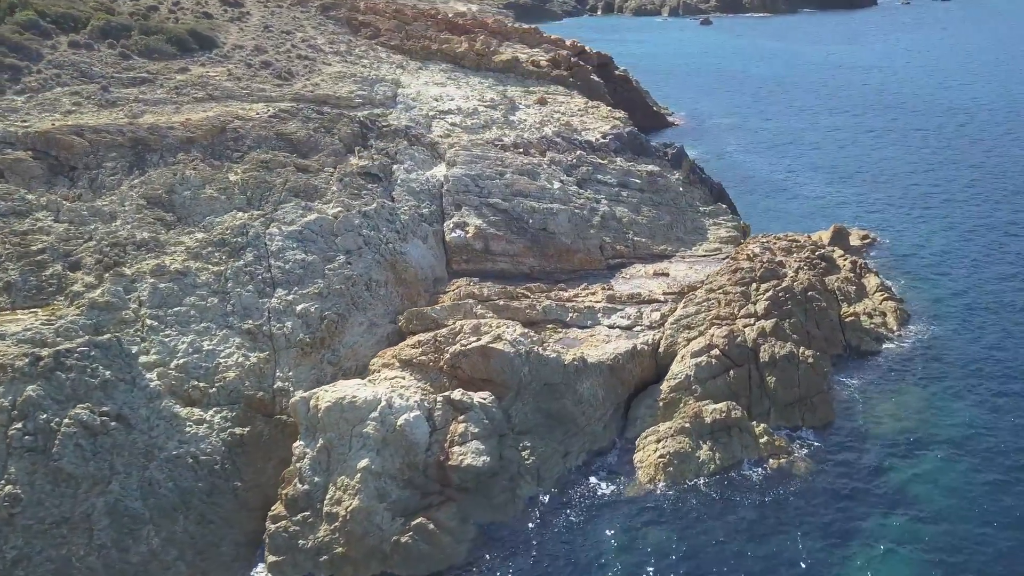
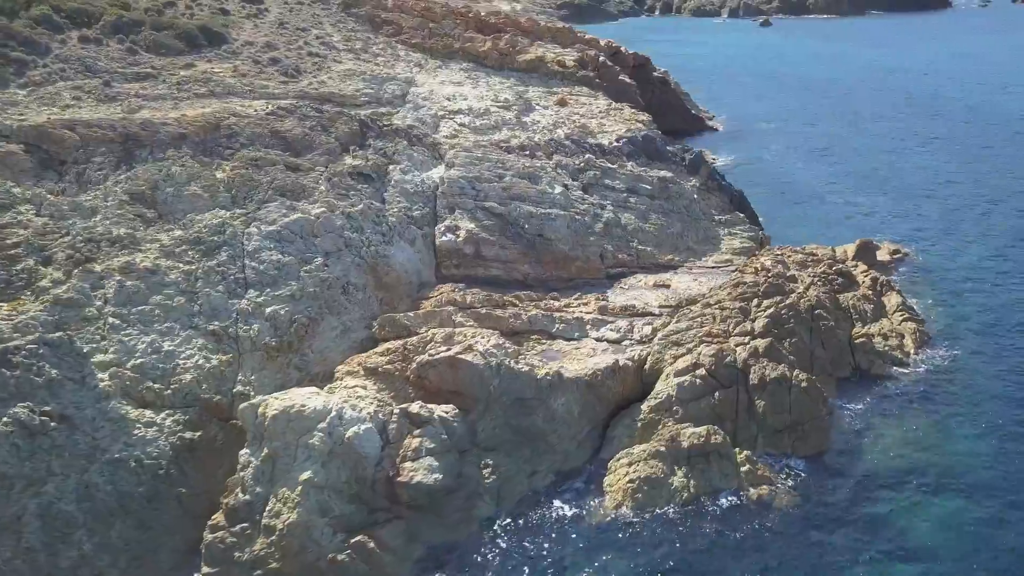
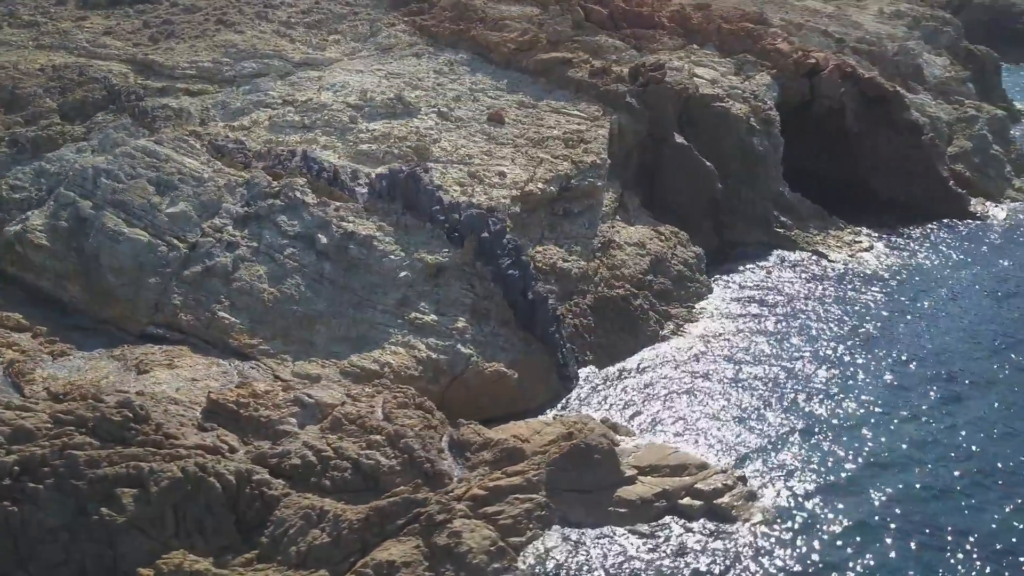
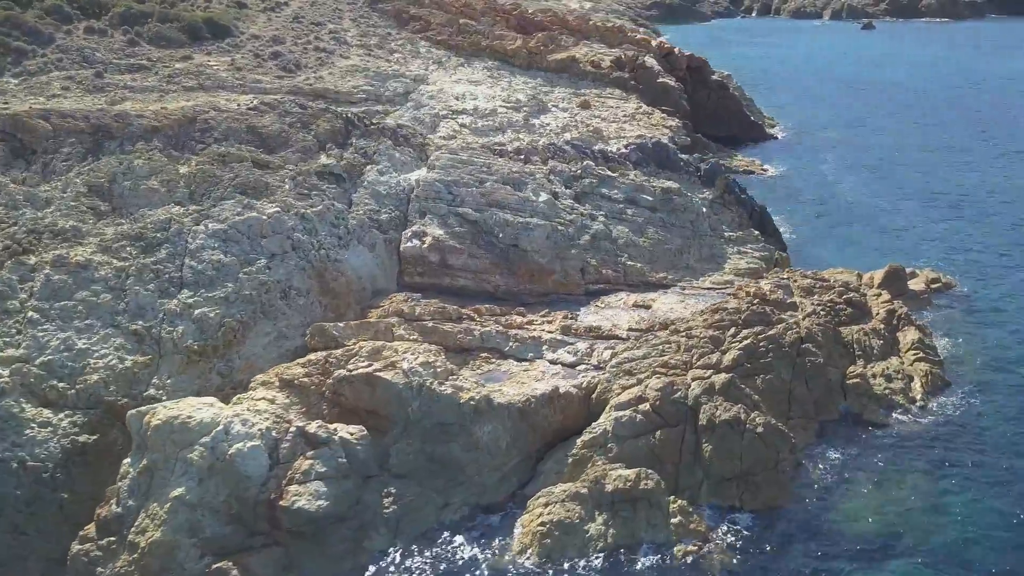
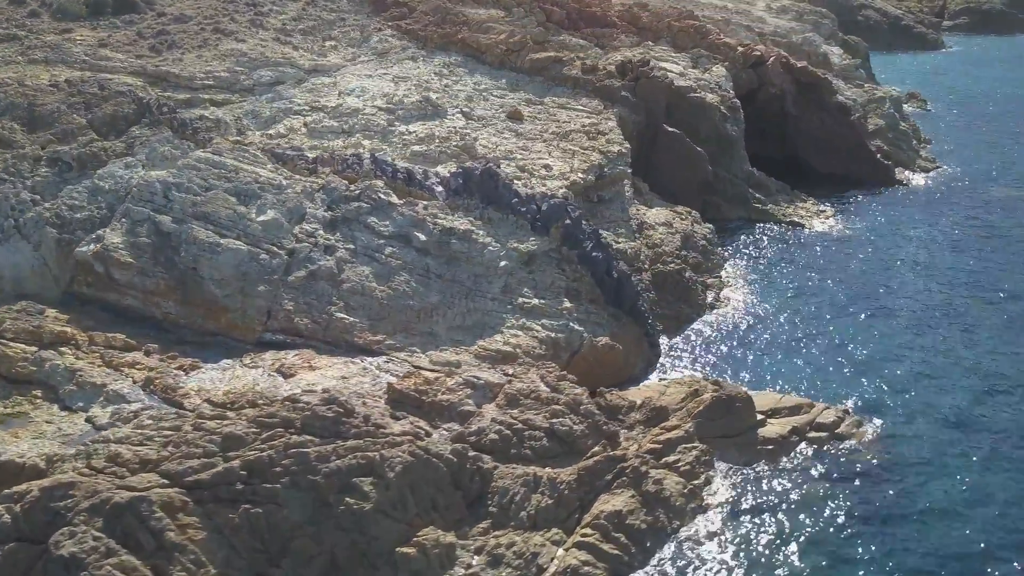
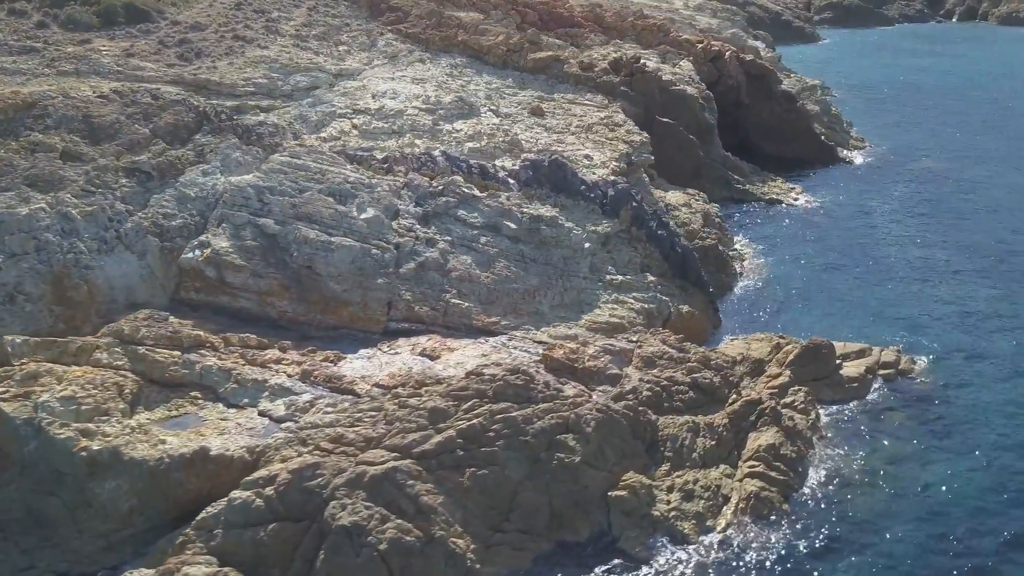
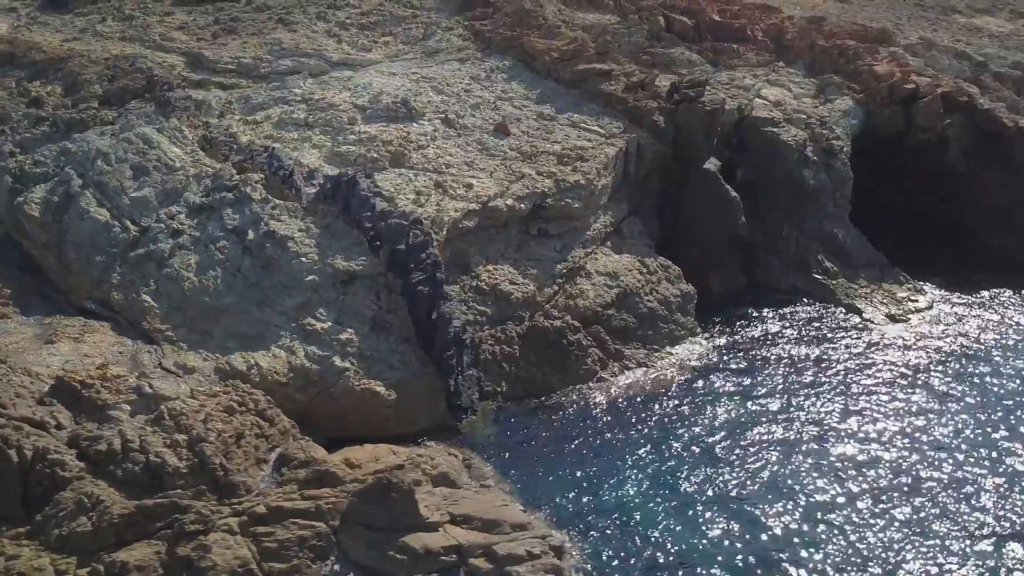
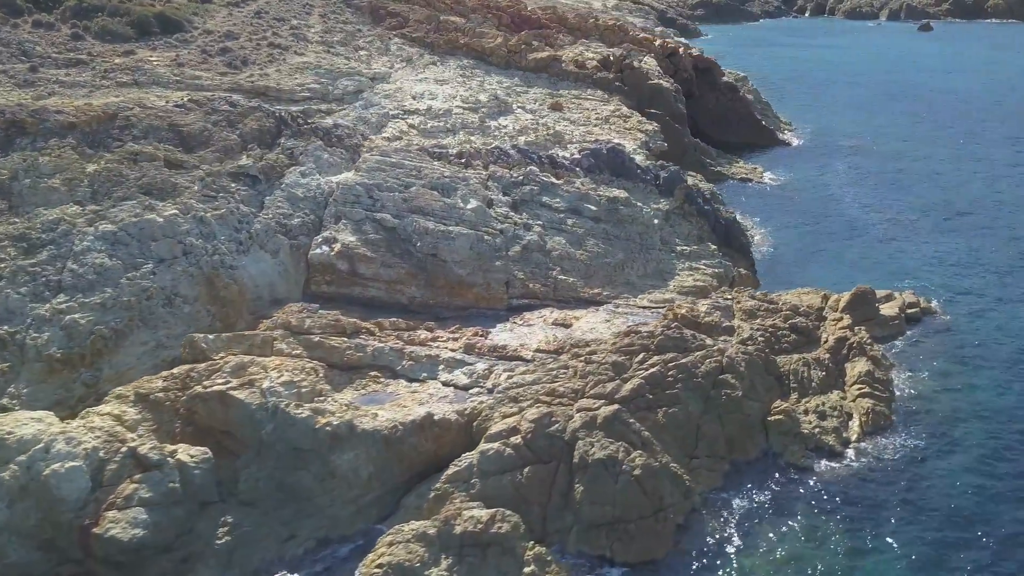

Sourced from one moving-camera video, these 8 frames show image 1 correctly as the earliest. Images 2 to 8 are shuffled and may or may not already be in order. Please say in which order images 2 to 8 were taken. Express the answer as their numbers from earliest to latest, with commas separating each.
2, 4, 8, 6, 5, 3, 7
